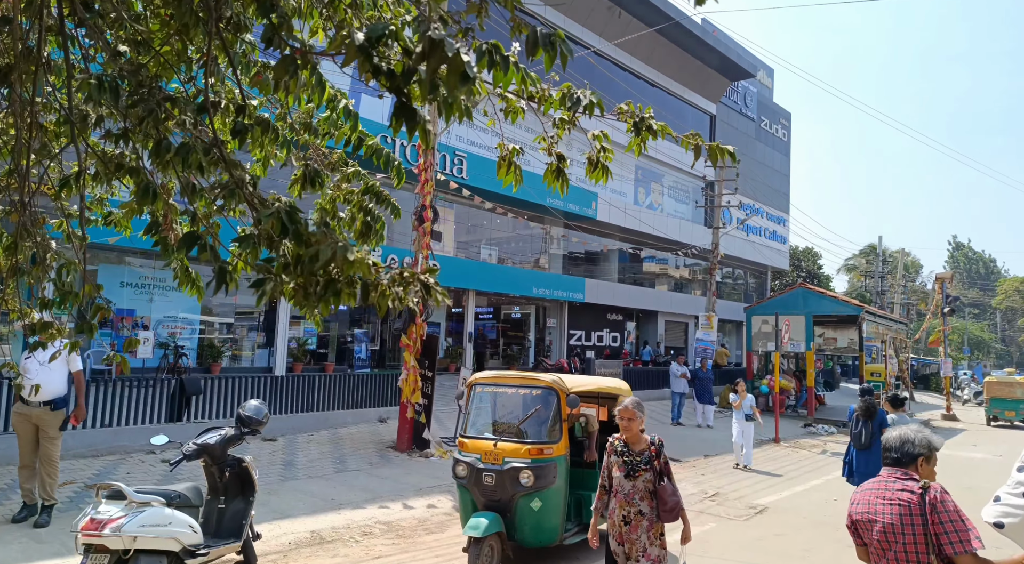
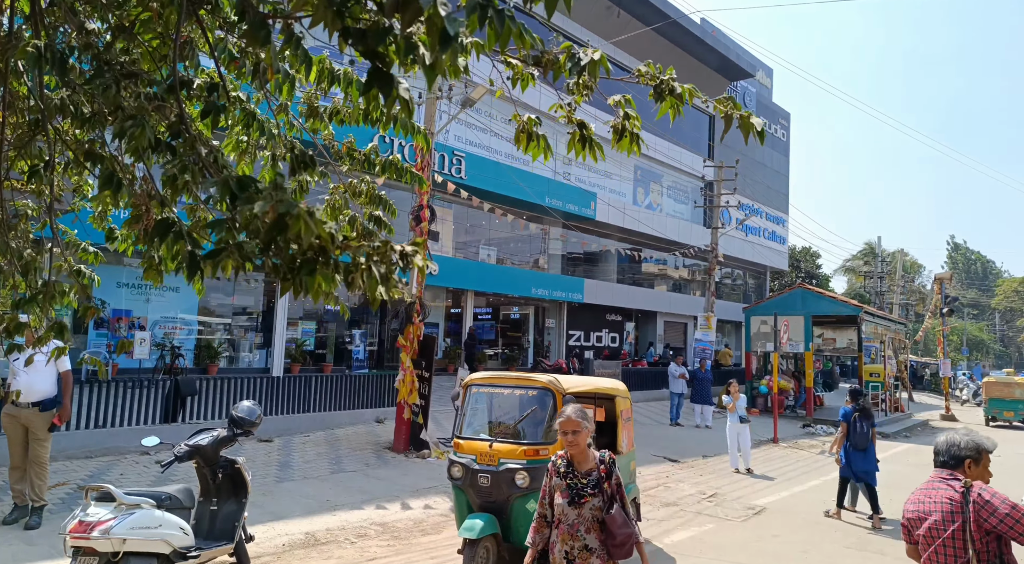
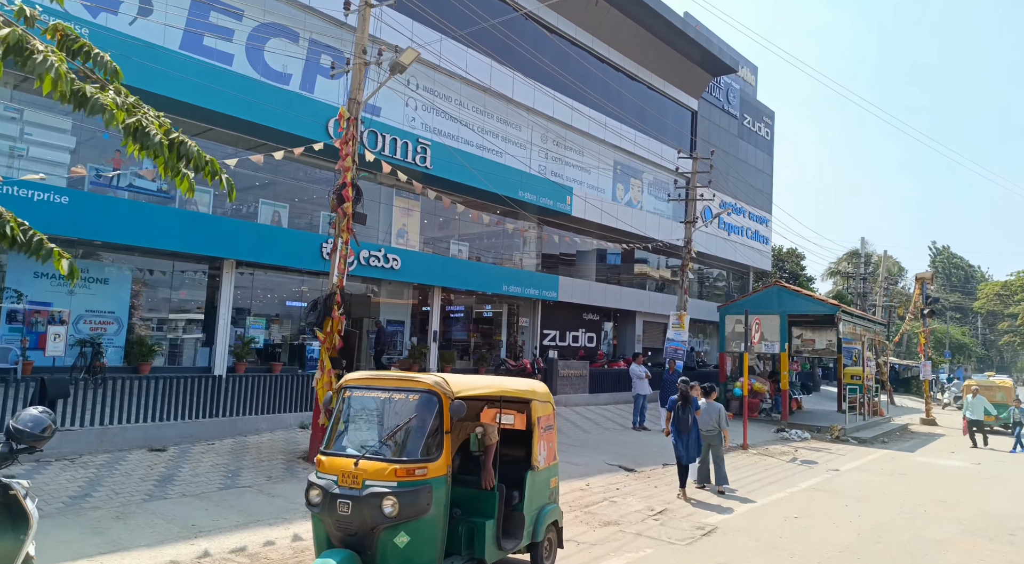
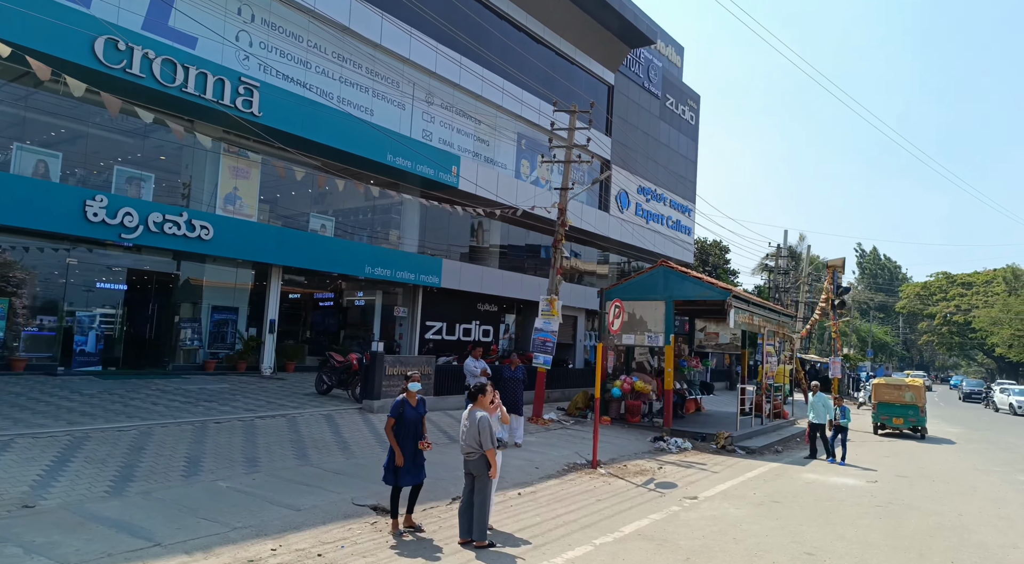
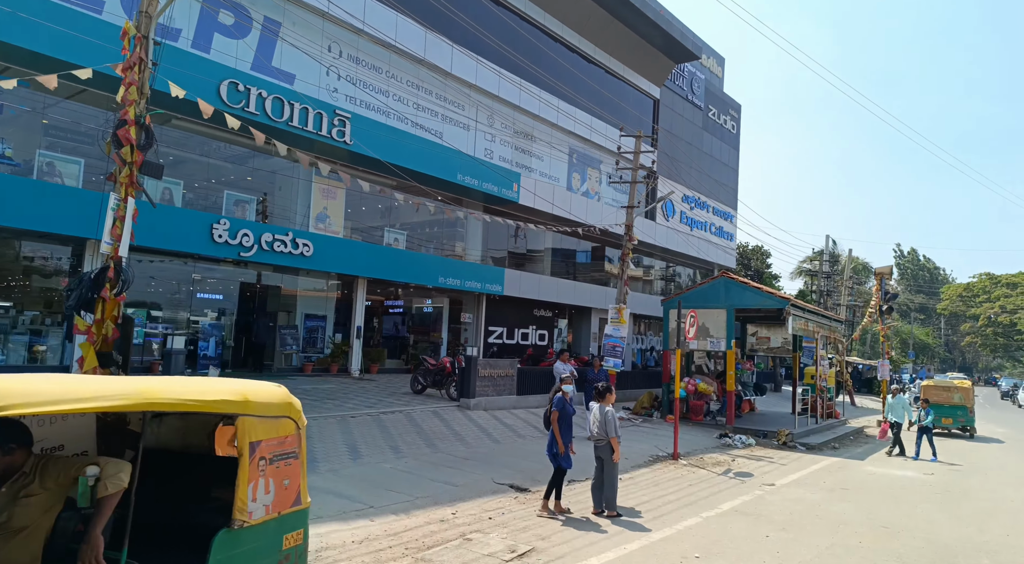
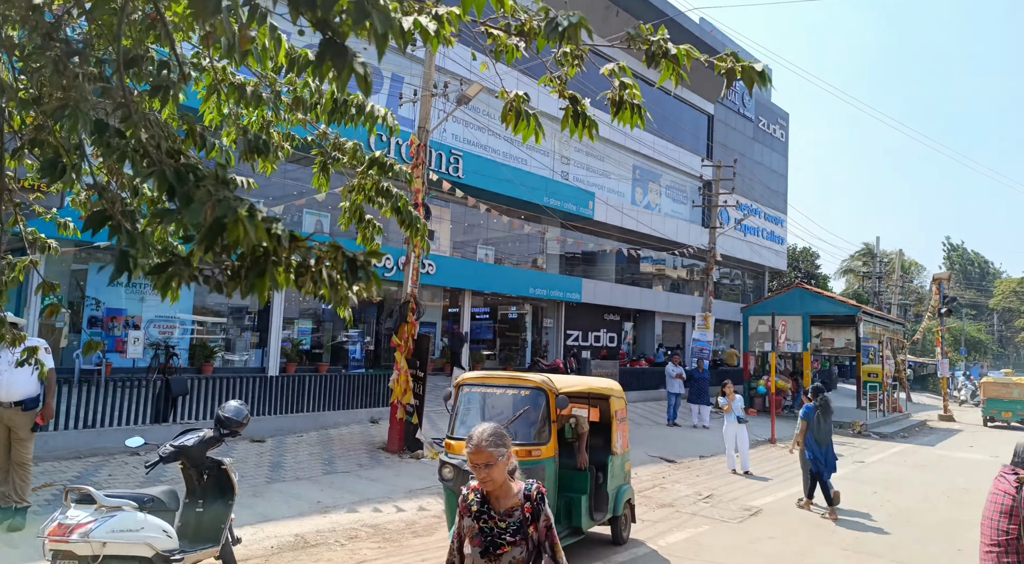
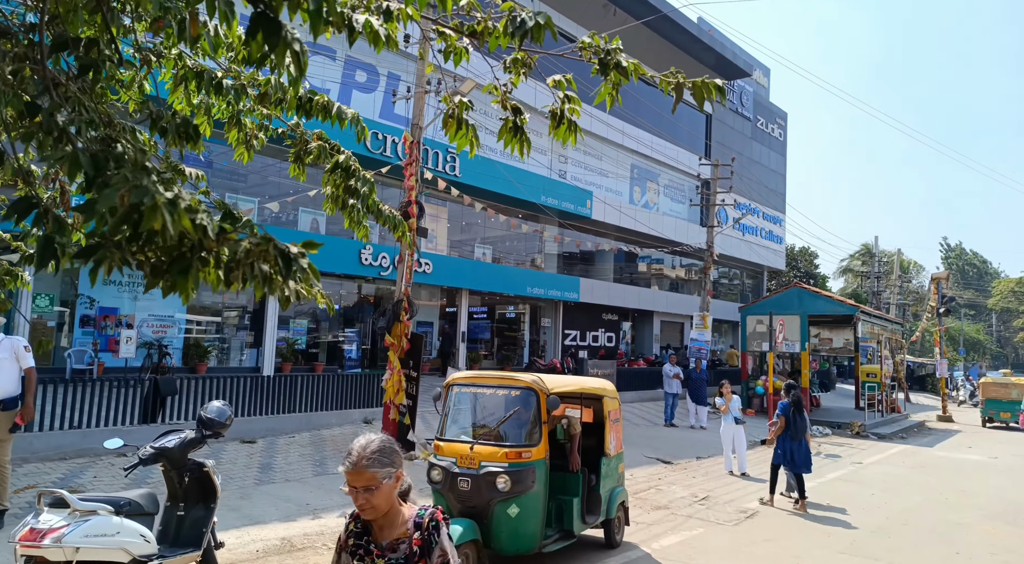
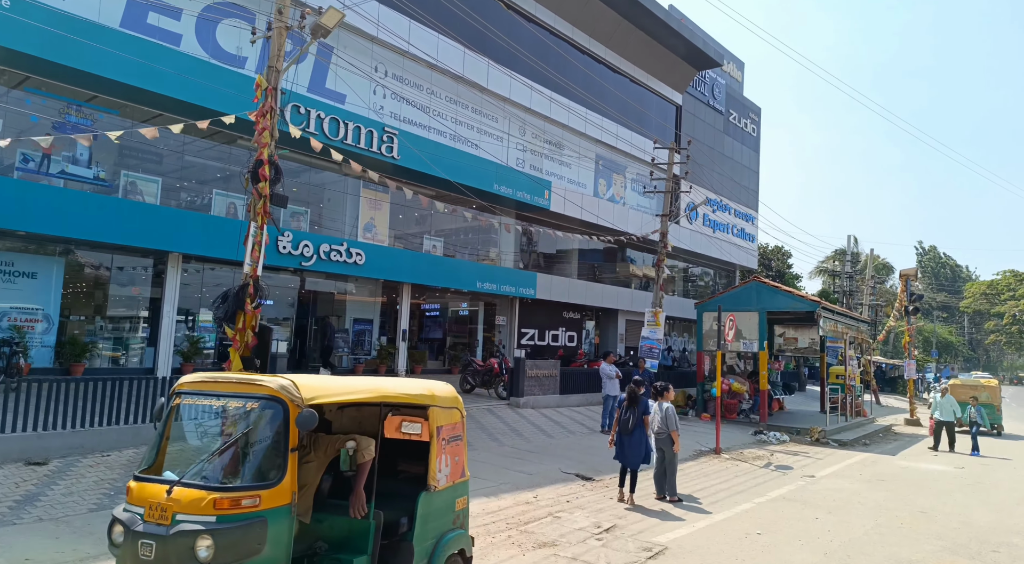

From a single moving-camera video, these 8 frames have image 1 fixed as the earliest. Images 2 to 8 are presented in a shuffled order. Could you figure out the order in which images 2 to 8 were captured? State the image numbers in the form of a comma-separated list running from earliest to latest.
2, 6, 7, 3, 8, 5, 4
